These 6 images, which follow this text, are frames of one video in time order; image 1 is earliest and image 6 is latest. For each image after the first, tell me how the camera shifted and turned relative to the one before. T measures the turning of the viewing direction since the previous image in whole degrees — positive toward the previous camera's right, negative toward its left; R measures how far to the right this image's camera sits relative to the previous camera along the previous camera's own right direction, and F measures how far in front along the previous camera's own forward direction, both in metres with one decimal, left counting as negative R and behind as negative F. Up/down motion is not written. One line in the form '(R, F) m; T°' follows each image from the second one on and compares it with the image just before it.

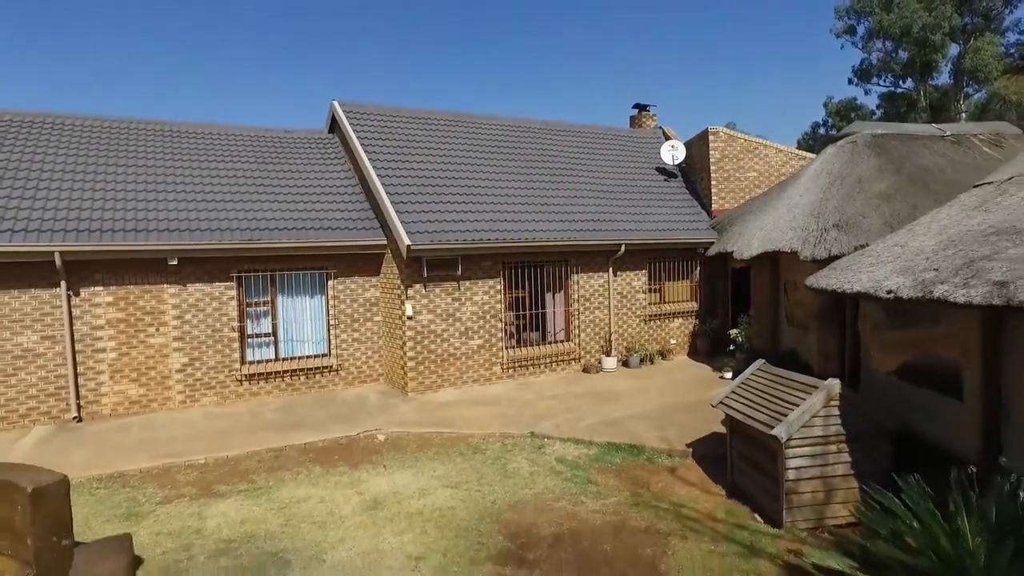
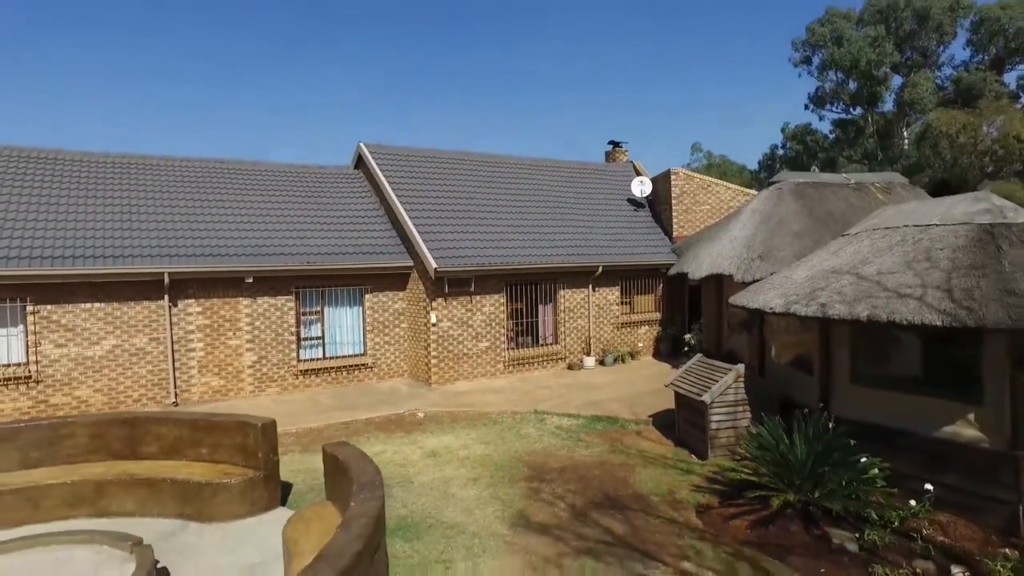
(-0.6, -2.9) m; +2°
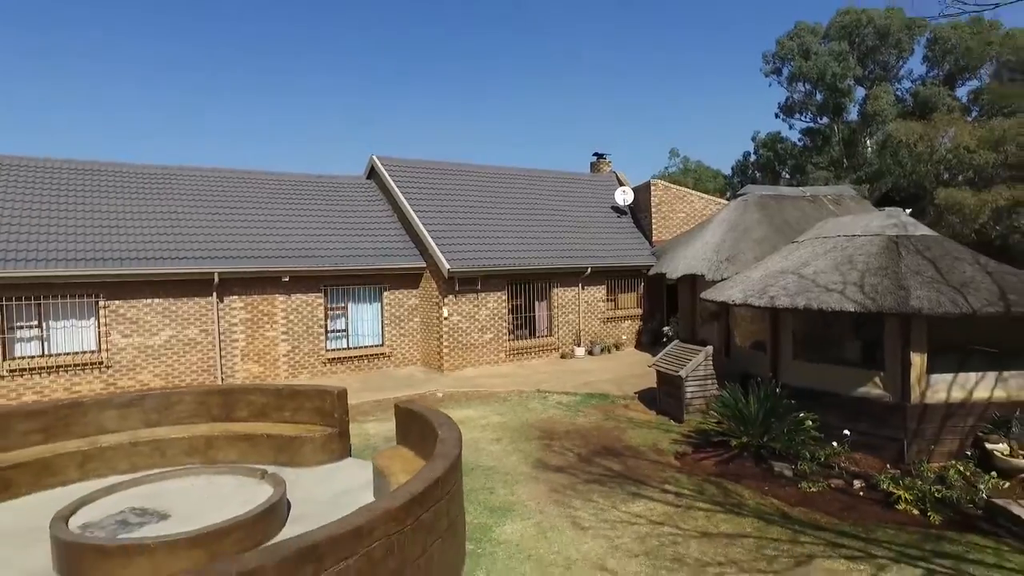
(-0.6, -2.0) m; +2°
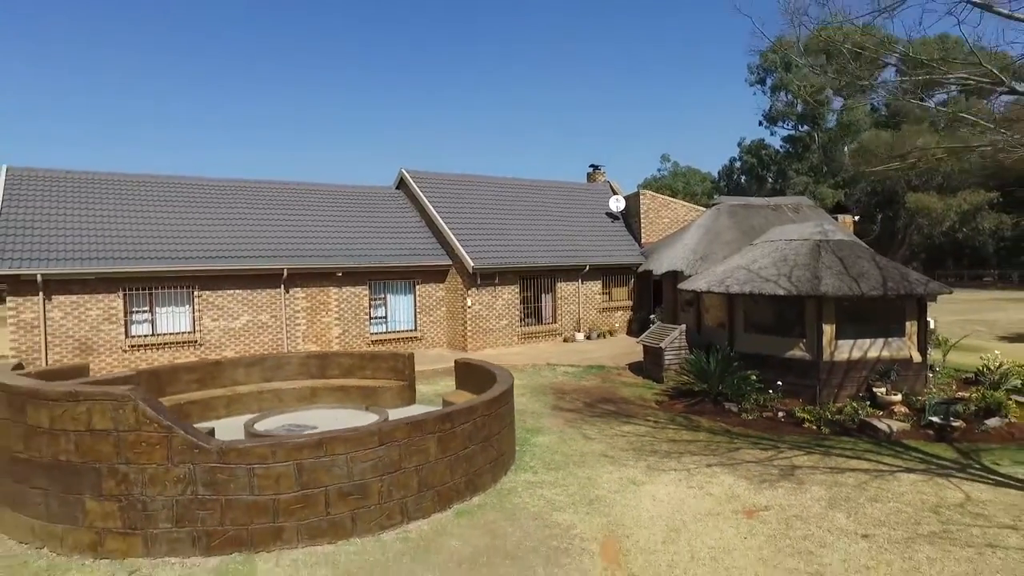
(-0.6, -3.2) m; +1°
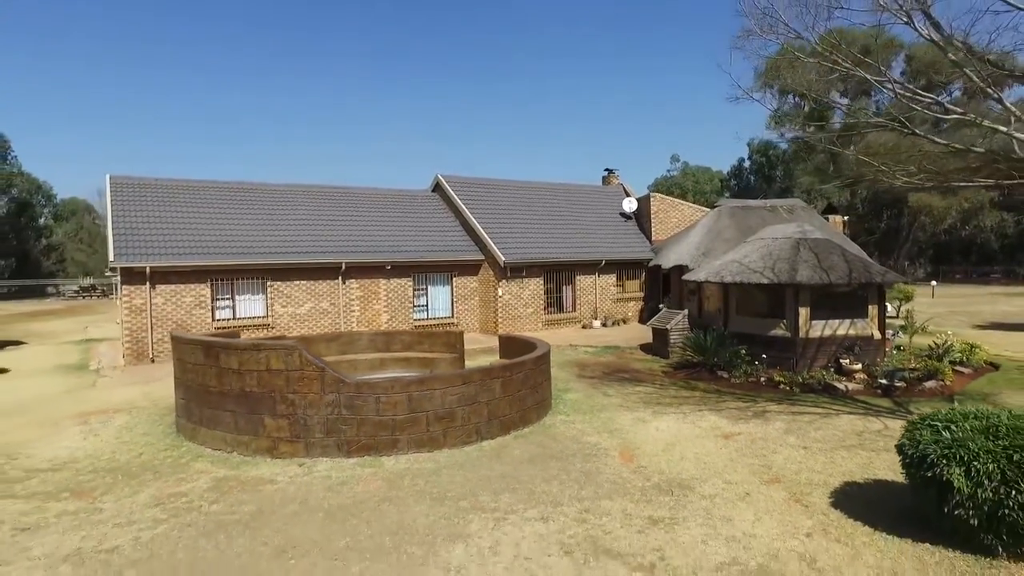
(-0.4, -2.6) m; -1°
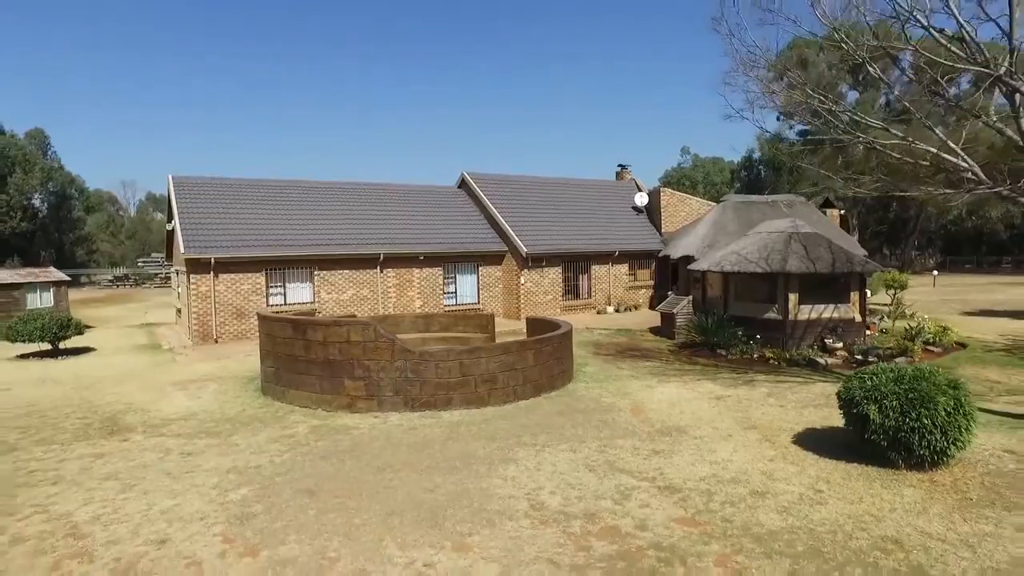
(-0.3, -2.0) m; -1°
